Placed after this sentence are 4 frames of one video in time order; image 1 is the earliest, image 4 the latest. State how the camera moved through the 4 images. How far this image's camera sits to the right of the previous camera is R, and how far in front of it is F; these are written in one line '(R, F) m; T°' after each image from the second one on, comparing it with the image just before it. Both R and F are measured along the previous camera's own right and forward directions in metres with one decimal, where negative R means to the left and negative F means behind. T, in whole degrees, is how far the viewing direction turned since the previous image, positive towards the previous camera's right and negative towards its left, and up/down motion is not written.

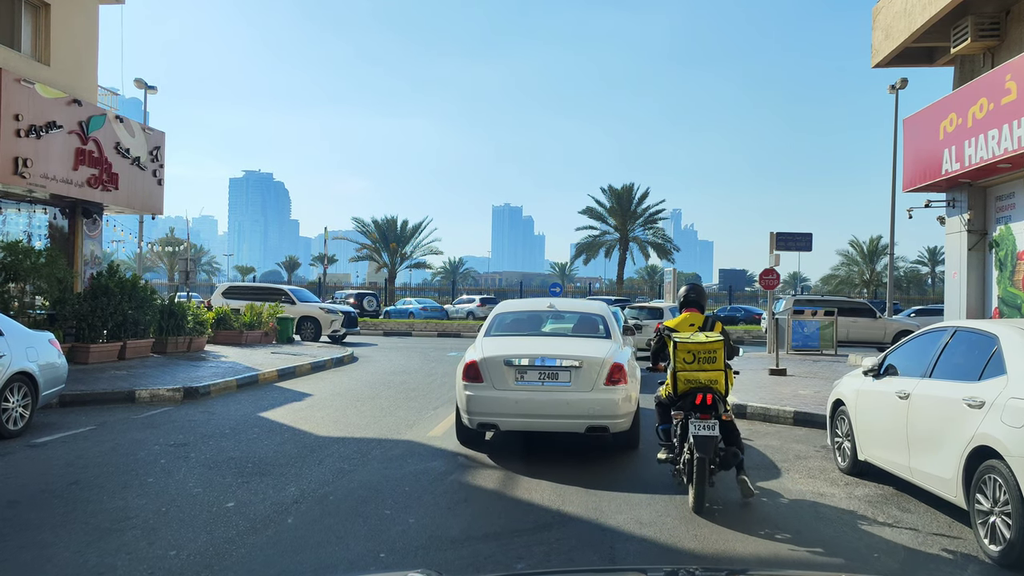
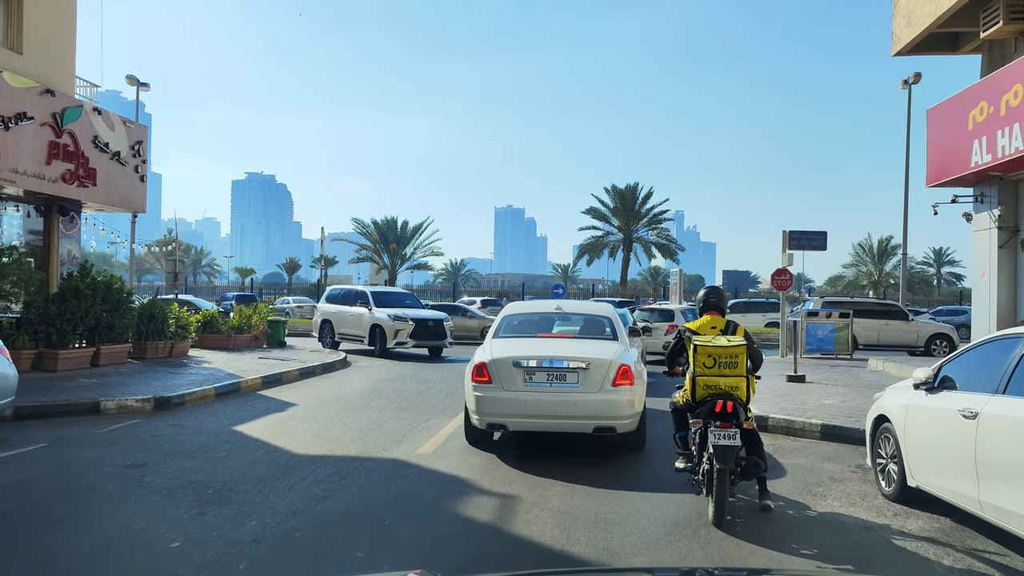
(0.0, +0.8) m; 0°
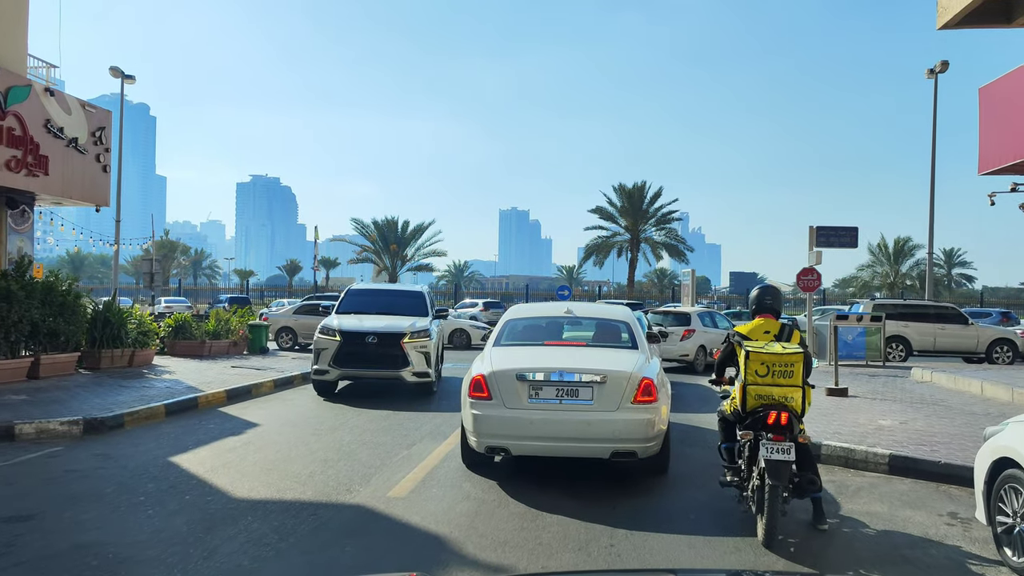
(+0.1, +1.5) m; 0°
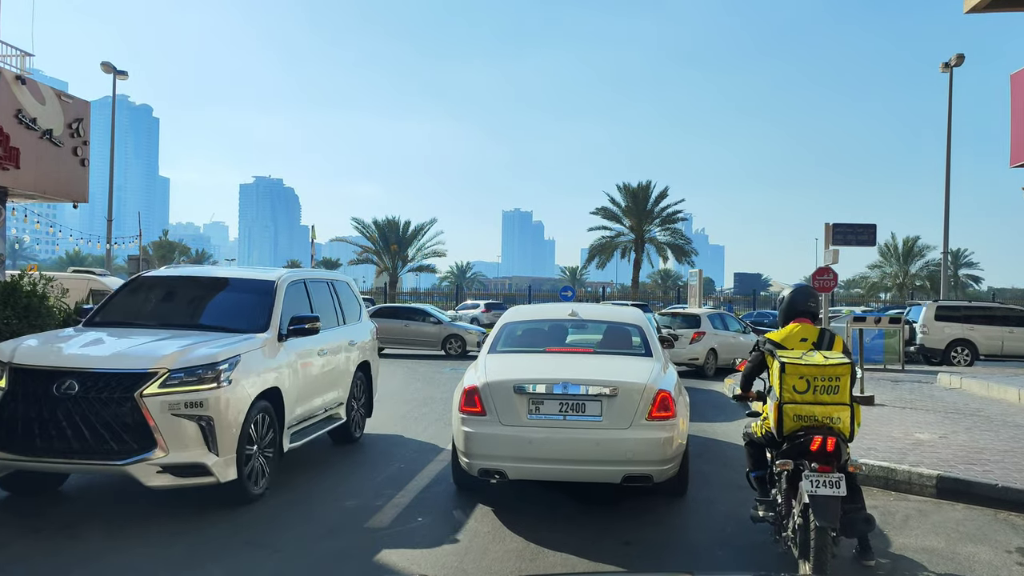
(0.0, +0.8) m; 0°
